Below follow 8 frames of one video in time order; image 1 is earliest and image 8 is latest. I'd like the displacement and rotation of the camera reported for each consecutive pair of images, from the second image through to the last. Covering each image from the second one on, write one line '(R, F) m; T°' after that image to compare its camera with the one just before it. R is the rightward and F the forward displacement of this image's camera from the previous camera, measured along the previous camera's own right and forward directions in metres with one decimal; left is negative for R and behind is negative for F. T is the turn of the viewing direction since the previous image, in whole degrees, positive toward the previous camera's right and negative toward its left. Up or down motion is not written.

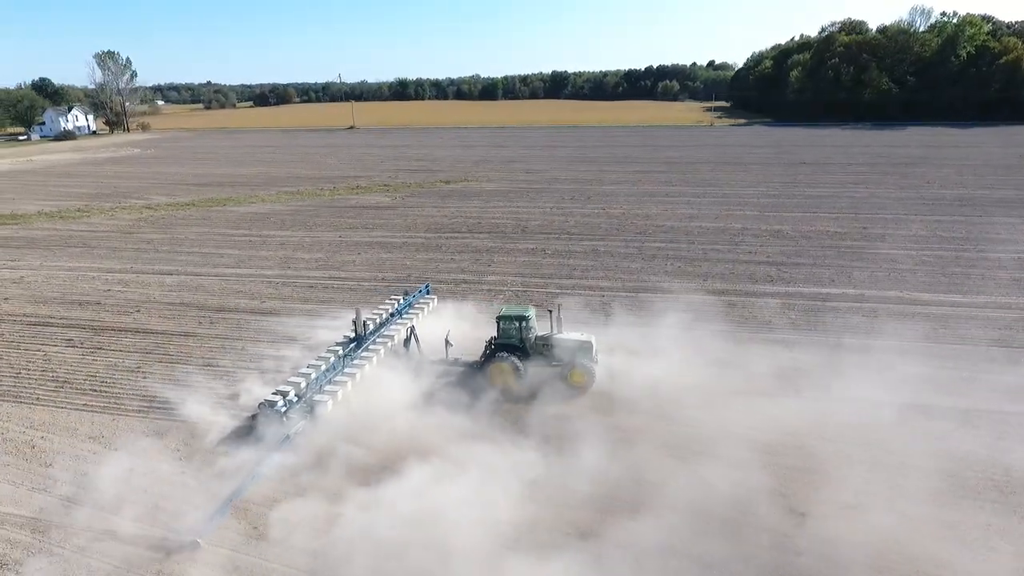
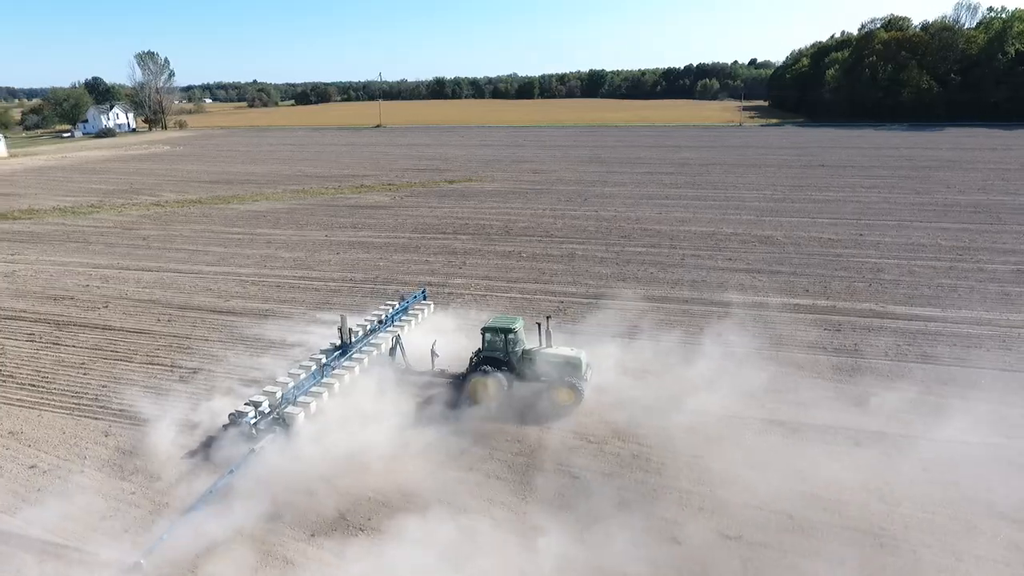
(+1.9, +0.3) m; -4°
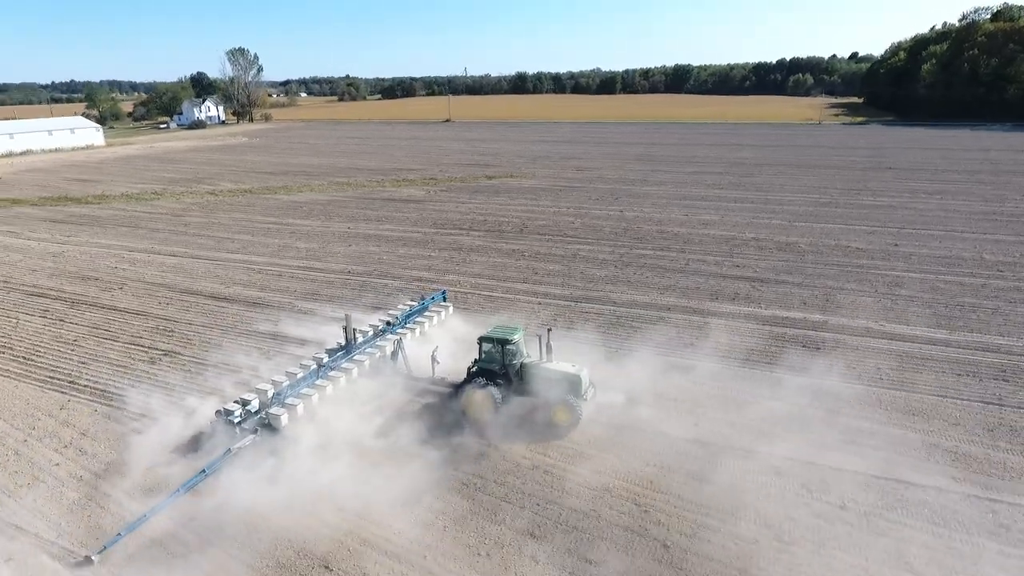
(+2.4, +0.3) m; -7°
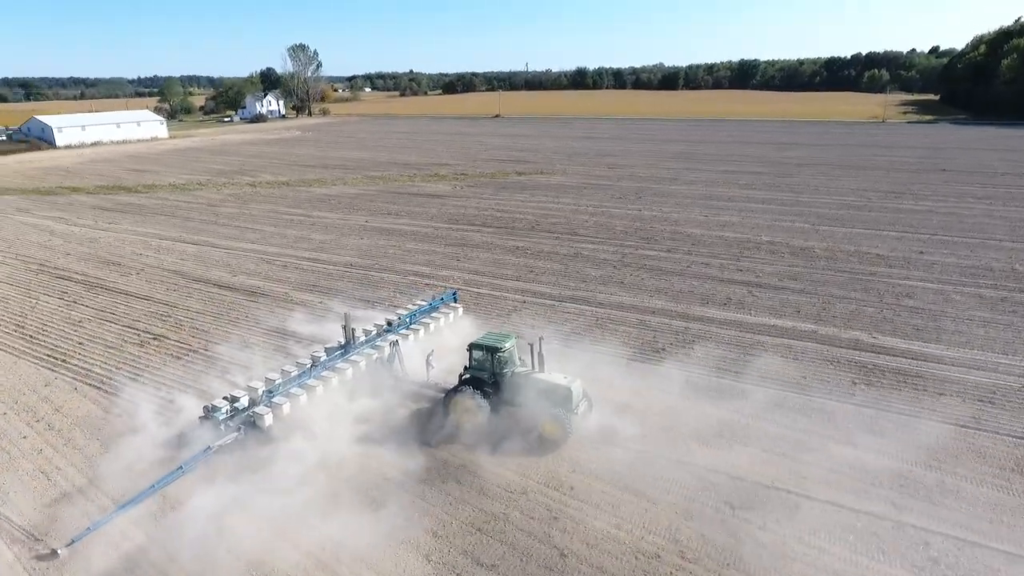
(+1.7, +0.1) m; -5°
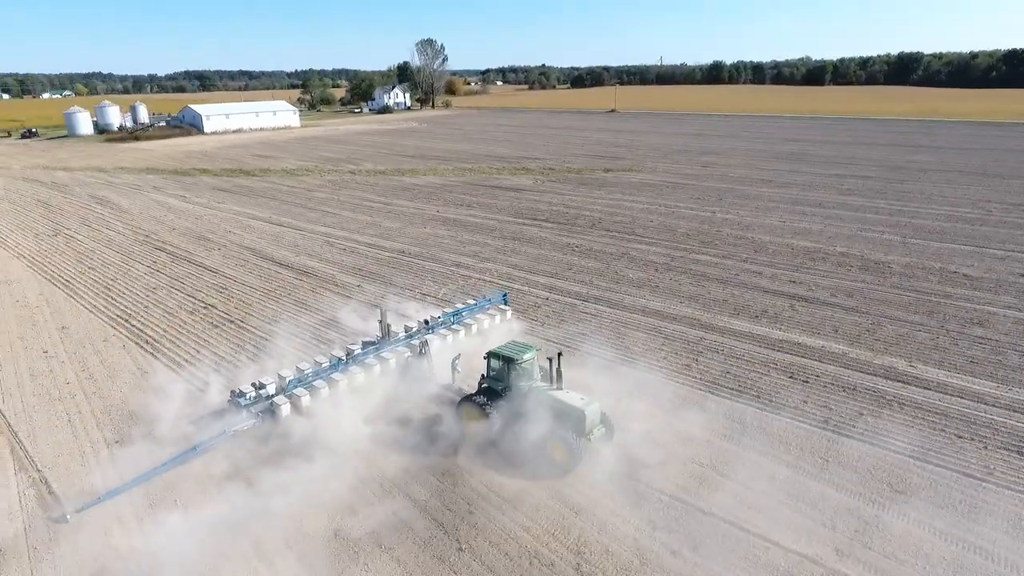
(+2.2, +0.2) m; -11°
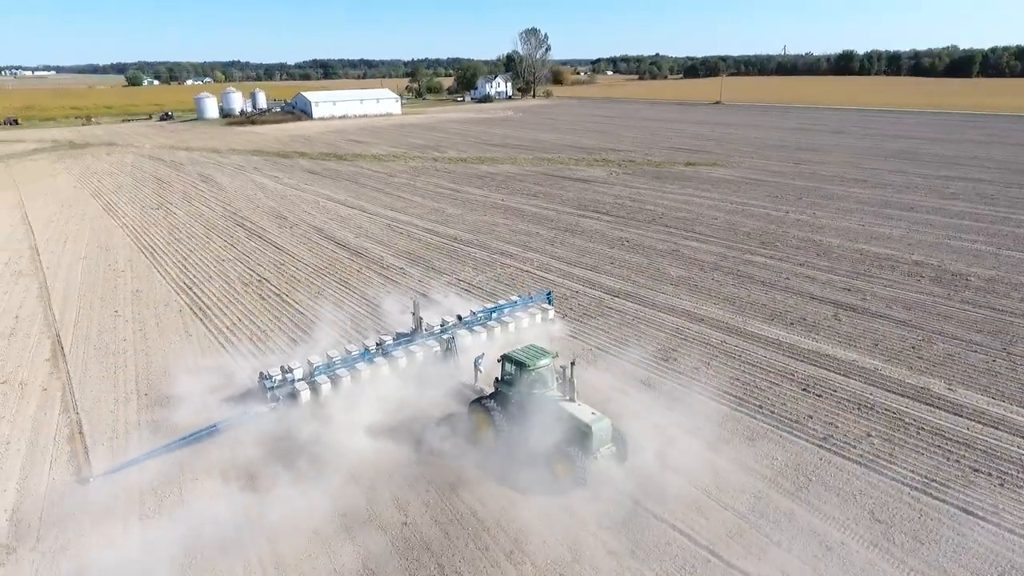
(+1.6, 0.0) m; -9°
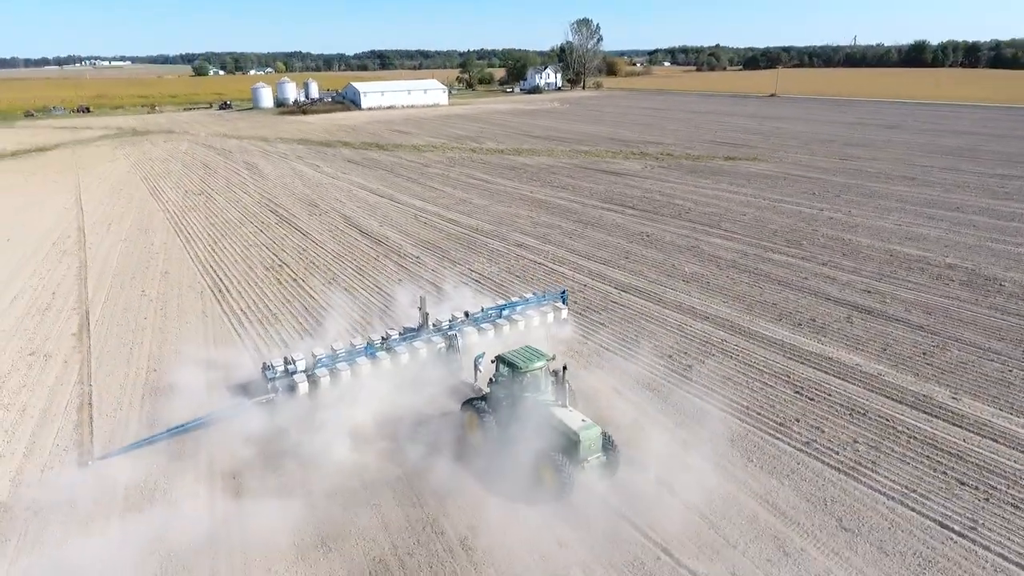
(+1.0, 0.0) m; -5°
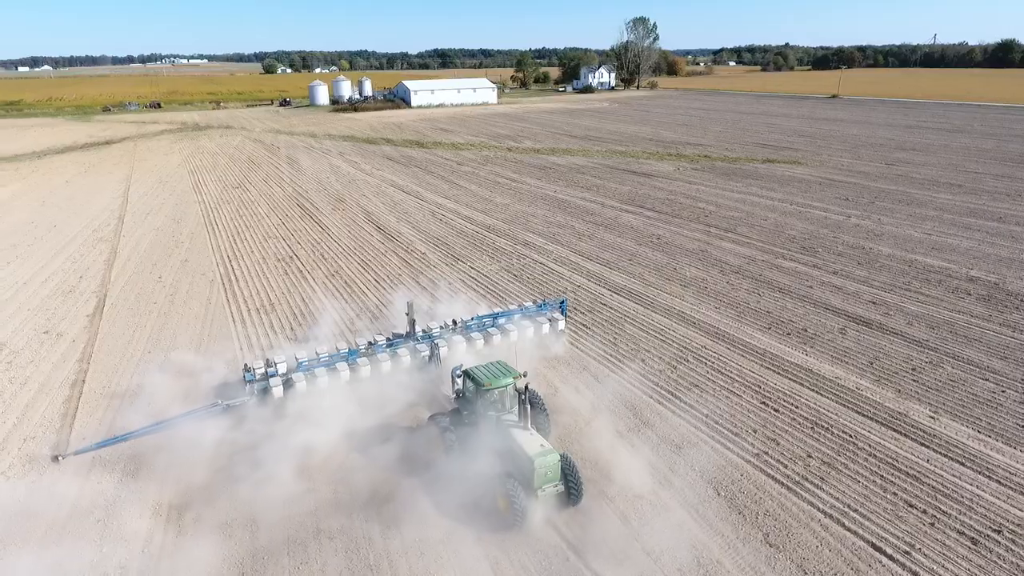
(+1.4, 0.0) m; -5°
